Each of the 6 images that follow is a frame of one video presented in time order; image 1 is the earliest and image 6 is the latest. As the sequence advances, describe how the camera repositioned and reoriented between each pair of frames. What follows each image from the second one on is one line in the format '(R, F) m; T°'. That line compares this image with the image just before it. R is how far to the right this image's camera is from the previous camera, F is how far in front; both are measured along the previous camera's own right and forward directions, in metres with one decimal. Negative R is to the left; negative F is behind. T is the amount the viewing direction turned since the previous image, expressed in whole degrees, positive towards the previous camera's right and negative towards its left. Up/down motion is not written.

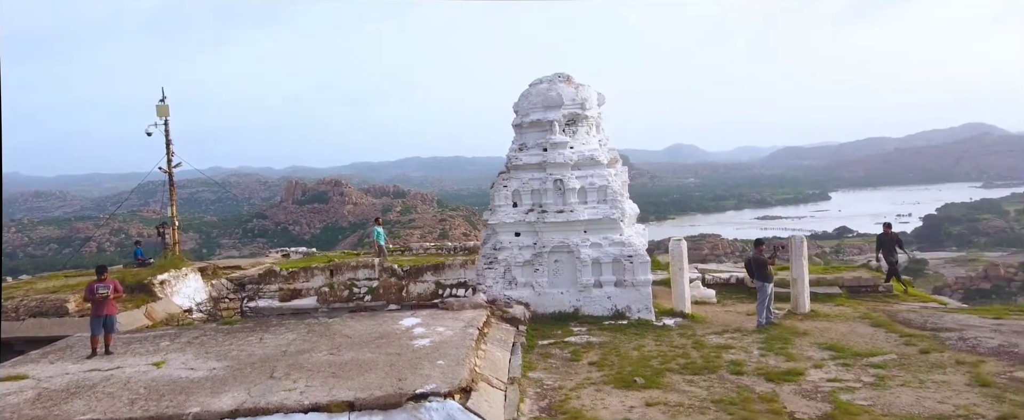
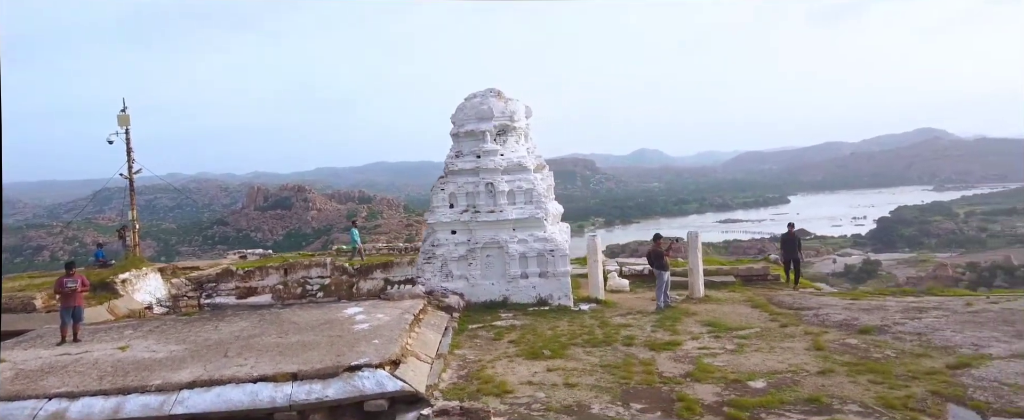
(+0.5, -1.1) m; +3°
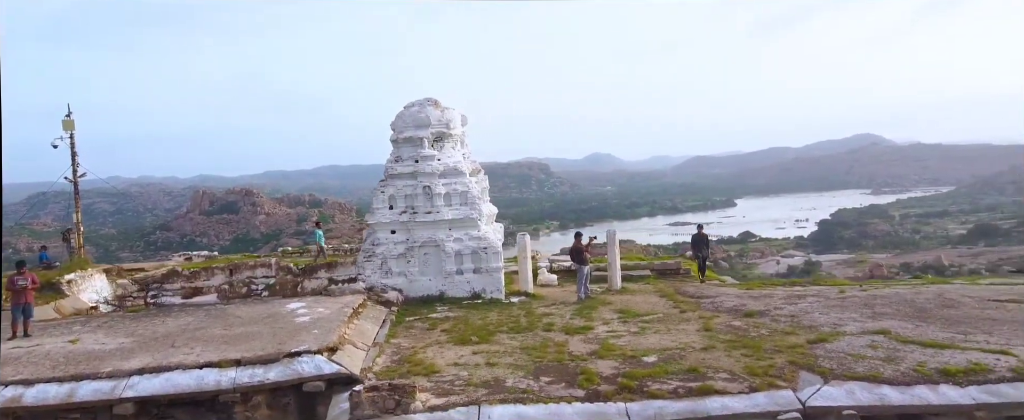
(+0.3, -0.8) m; +4°
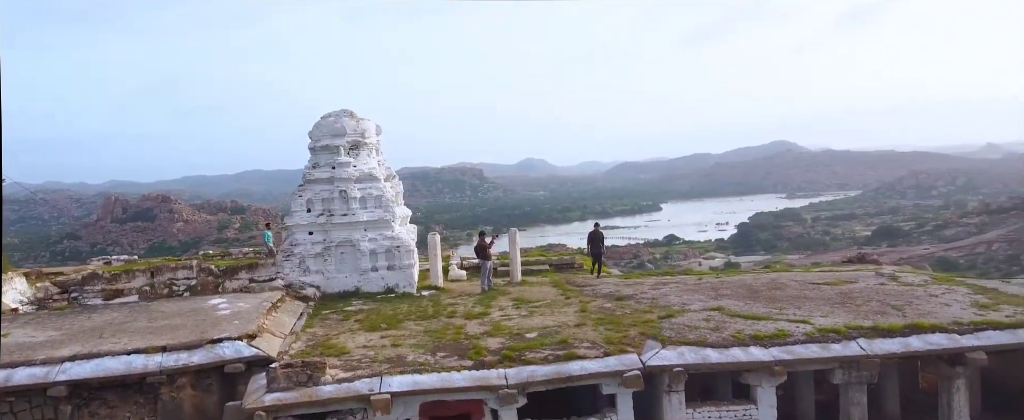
(+0.4, -1.3) m; +6°
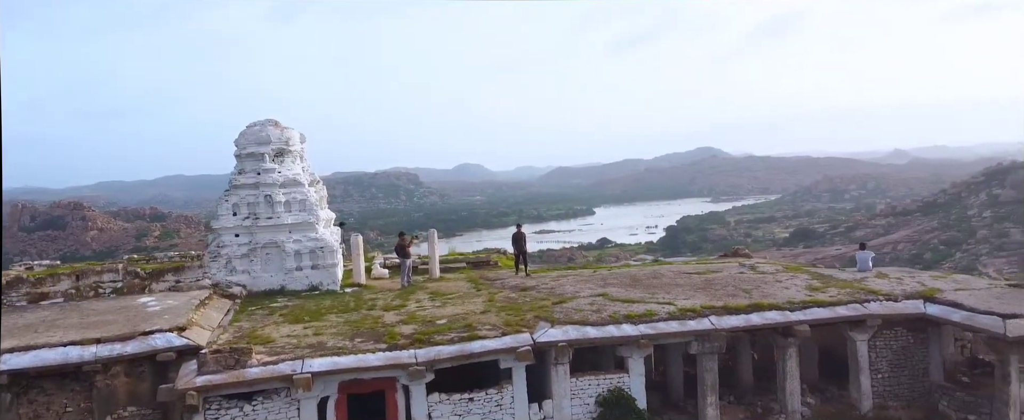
(+0.4, -1.2) m; +6°
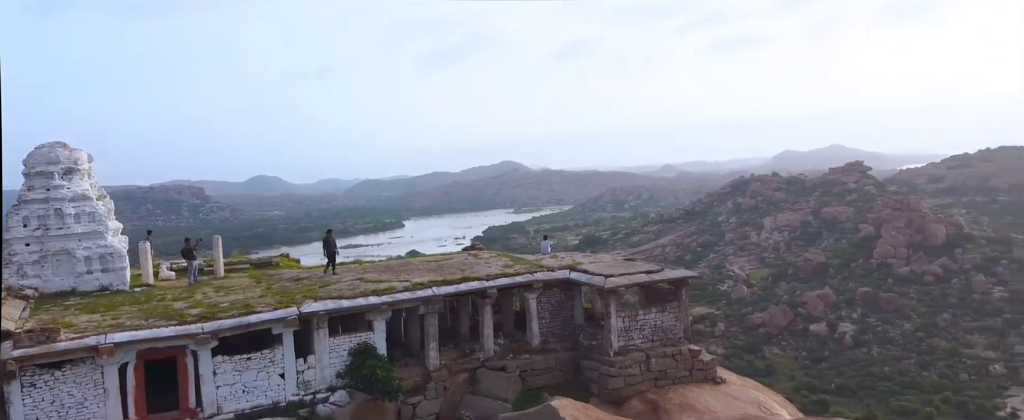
(+0.6, -4.0) m; +18°
